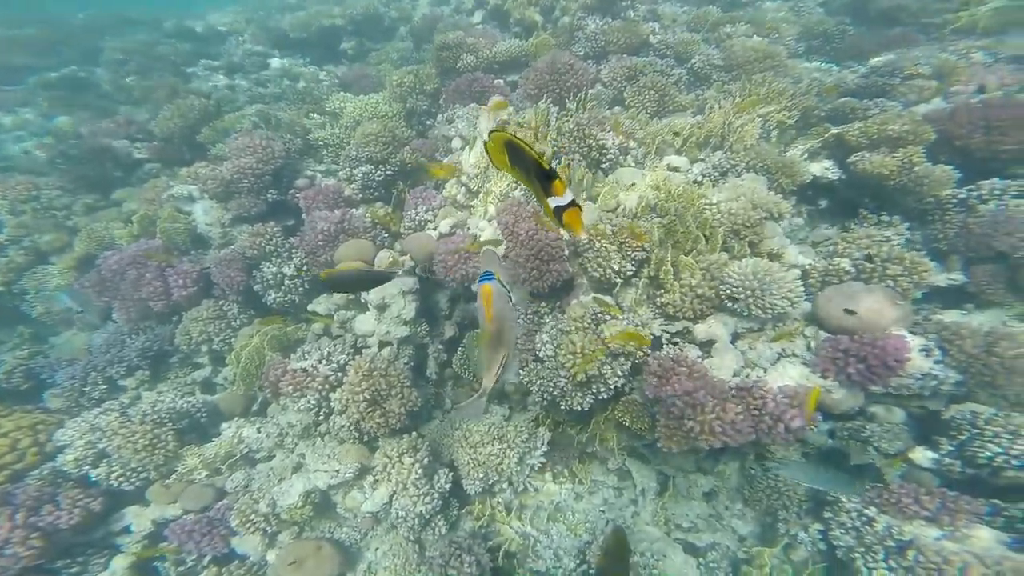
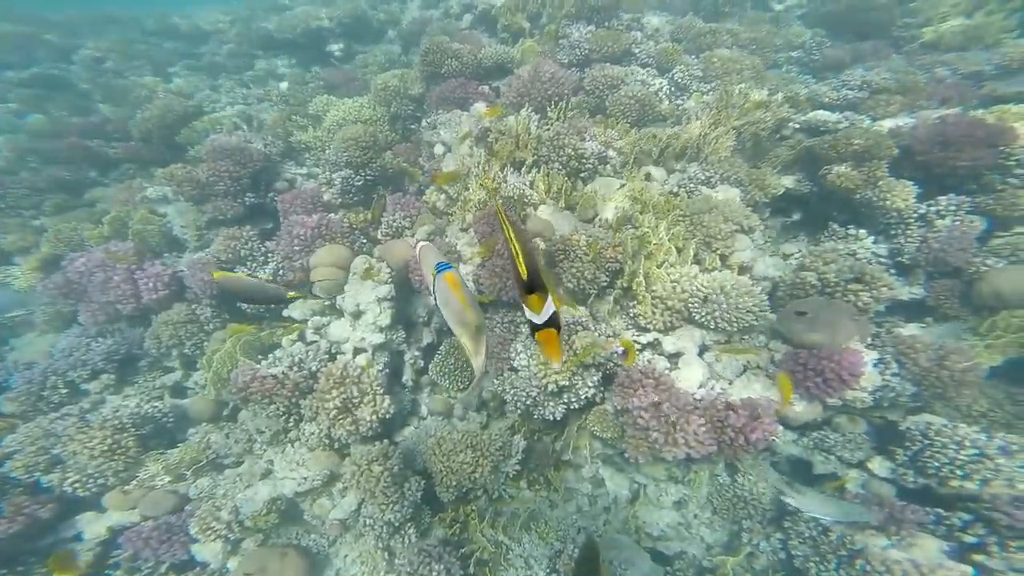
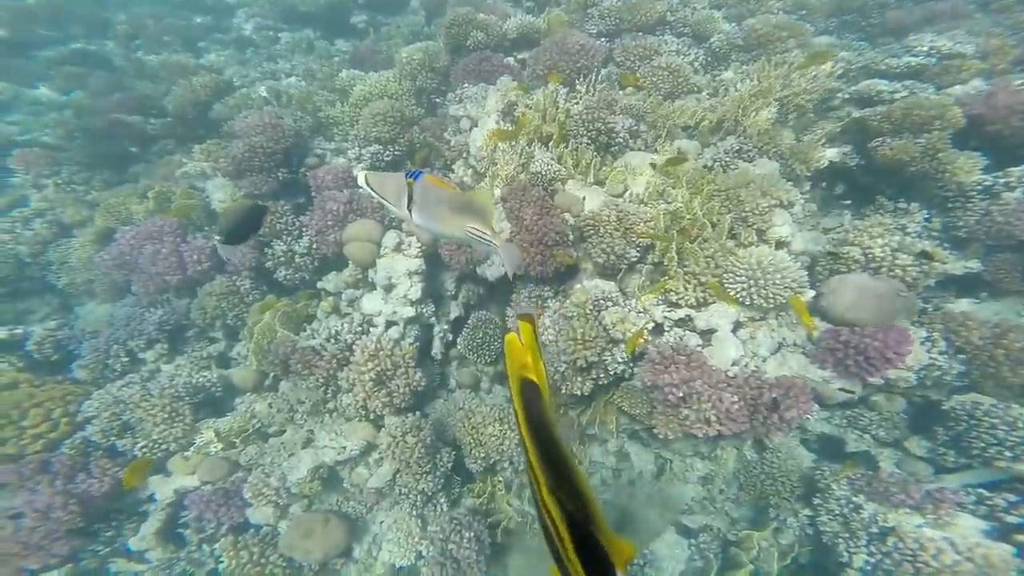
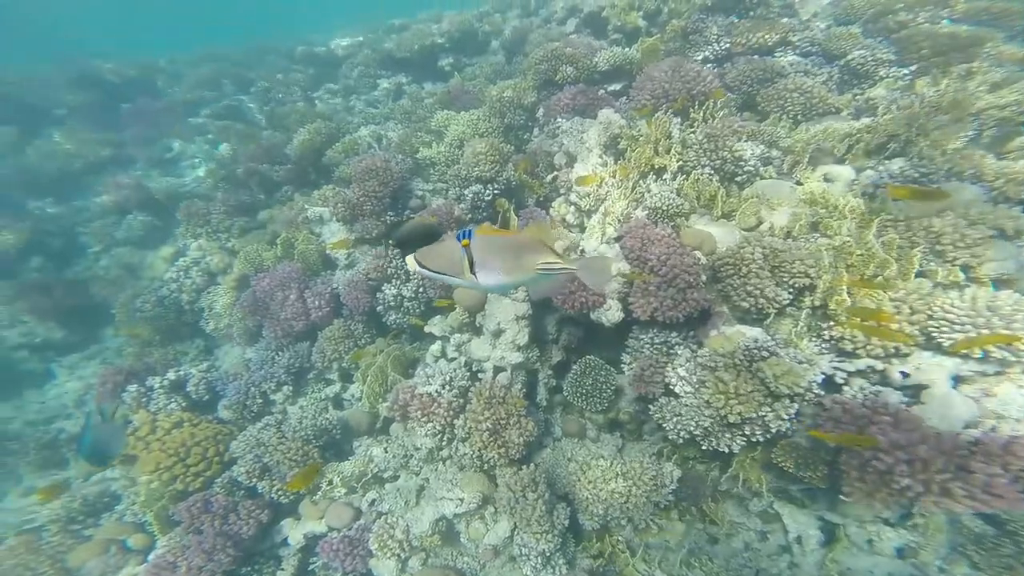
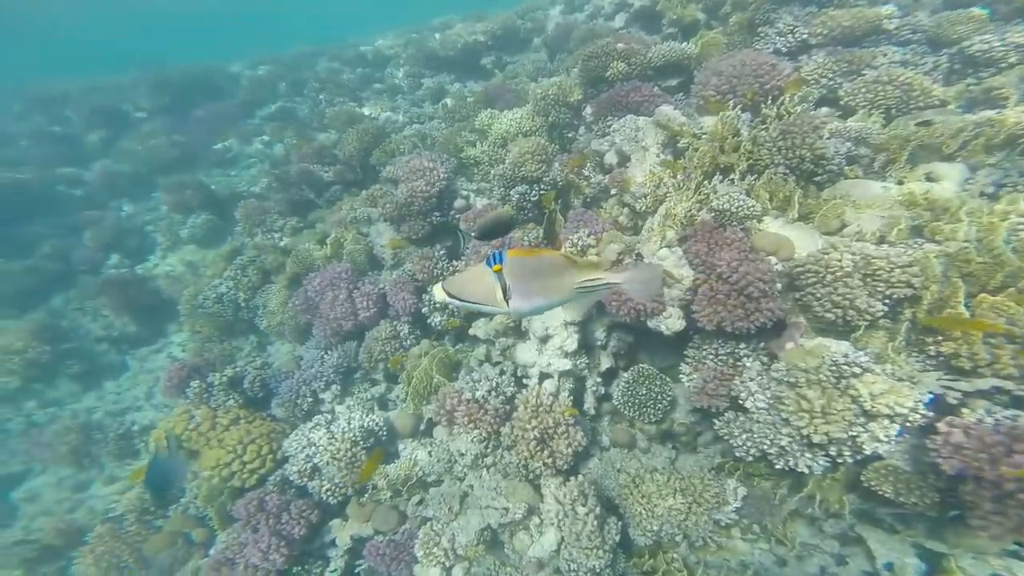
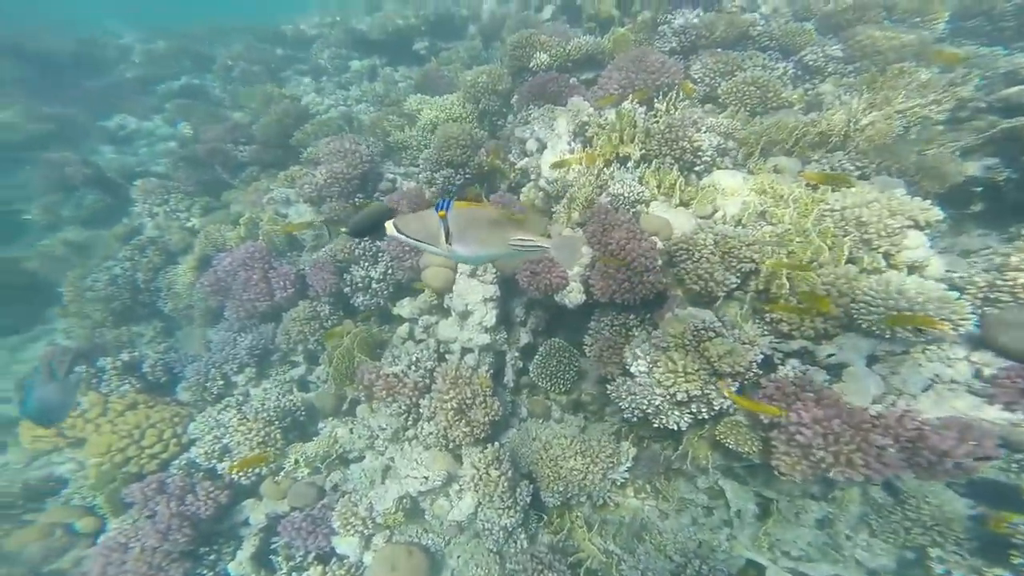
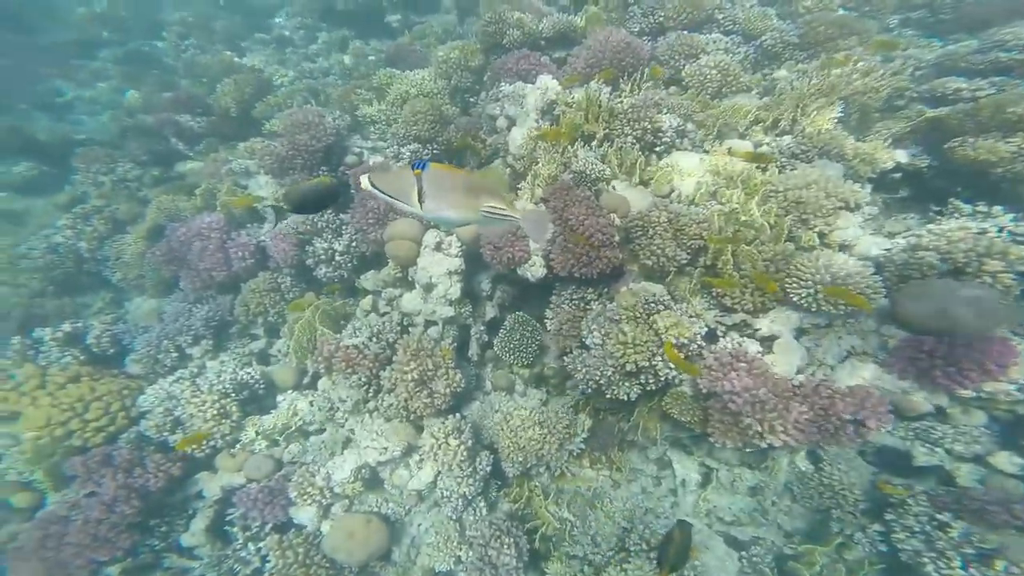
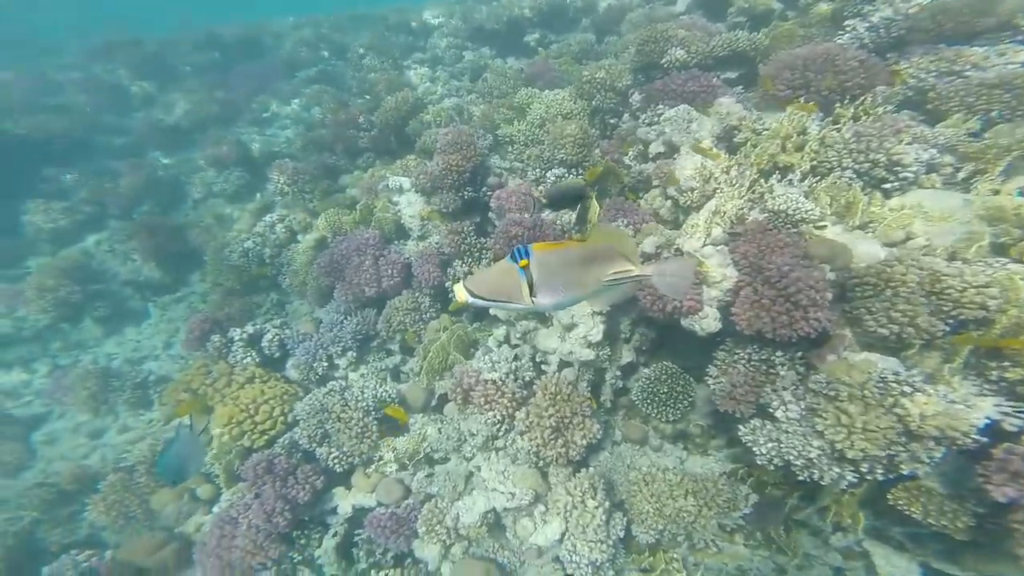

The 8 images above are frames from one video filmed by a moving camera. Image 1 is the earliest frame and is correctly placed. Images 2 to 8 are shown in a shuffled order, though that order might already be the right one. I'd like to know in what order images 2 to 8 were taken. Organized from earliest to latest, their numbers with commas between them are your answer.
2, 3, 7, 6, 4, 5, 8
